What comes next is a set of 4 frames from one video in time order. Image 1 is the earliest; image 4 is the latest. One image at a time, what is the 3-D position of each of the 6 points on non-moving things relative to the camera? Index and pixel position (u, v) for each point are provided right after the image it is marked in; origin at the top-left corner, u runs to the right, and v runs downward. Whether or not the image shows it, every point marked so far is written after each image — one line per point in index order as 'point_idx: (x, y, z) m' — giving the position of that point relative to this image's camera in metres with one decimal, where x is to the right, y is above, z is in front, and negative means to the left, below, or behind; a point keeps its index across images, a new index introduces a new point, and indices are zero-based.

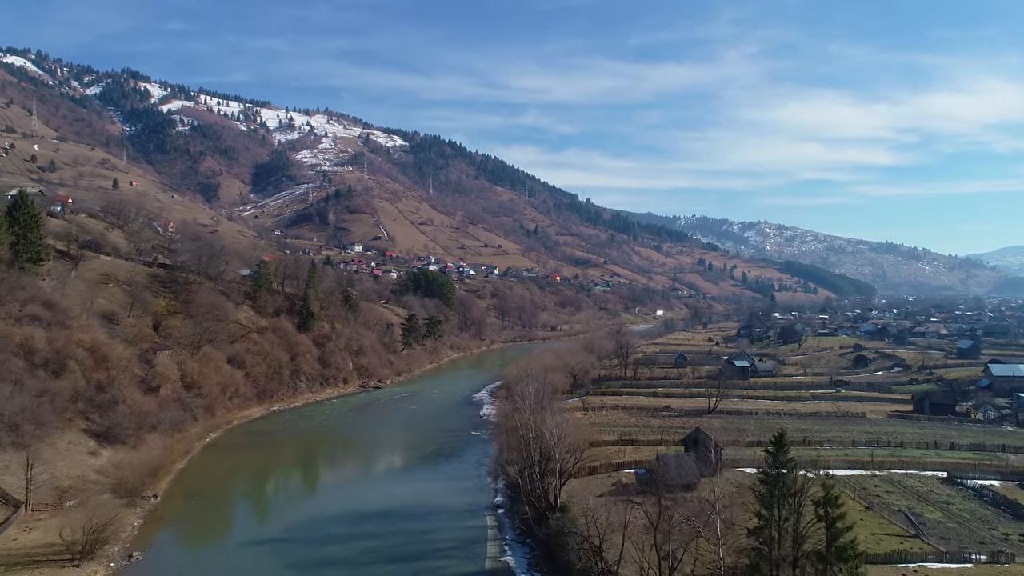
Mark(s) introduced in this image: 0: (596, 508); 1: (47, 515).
0: (+1.8, -4.6, +16.7) m
1: (-11.0, -5.4, +18.8) m
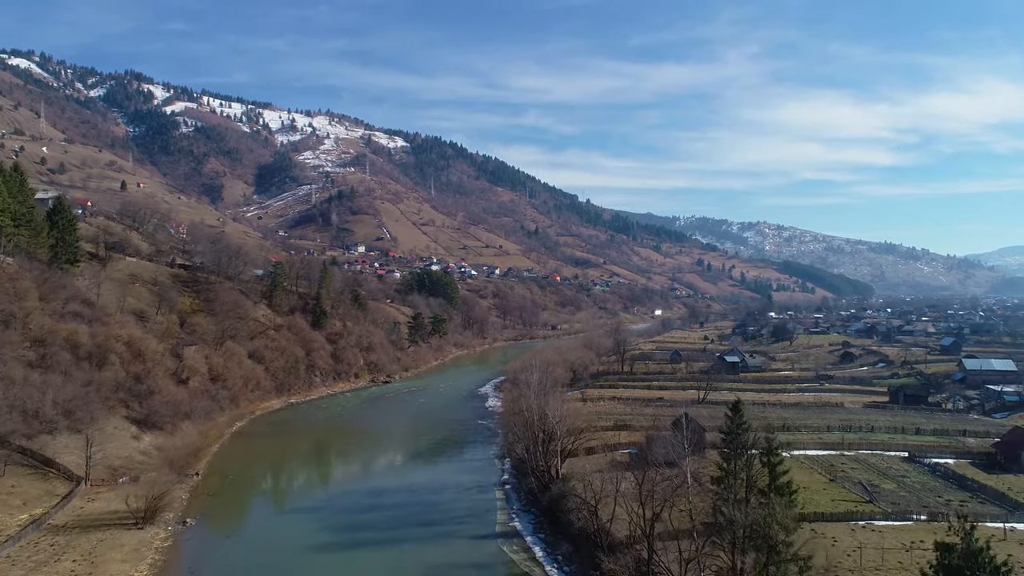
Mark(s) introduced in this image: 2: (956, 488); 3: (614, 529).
0: (+2.0, -4.6, +19.0) m
1: (-10.8, -5.4, +21.1) m
2: (+10.7, -4.7, +19.2) m
3: (+2.0, -4.9, +16.3) m
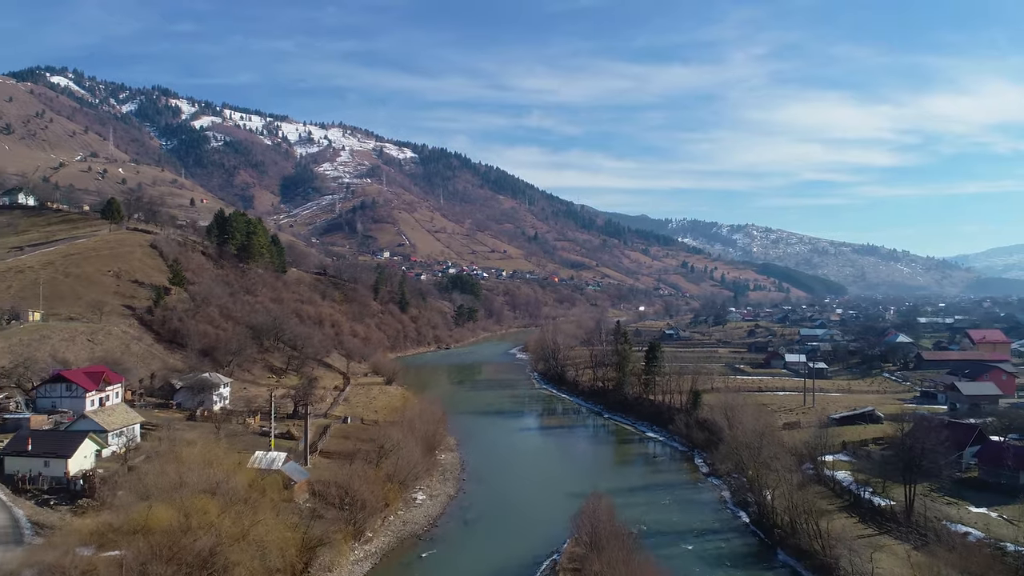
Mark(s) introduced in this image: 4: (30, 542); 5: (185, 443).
0: (+3.7, -4.5, +44.7) m
1: (-9.2, -5.3, +46.8) m
2: (+12.4, -4.6, +44.9) m
3: (+3.7, -4.8, +42.0) m
4: (-8.6, -4.5, +14.2) m
5: (-8.0, -3.8, +19.5) m
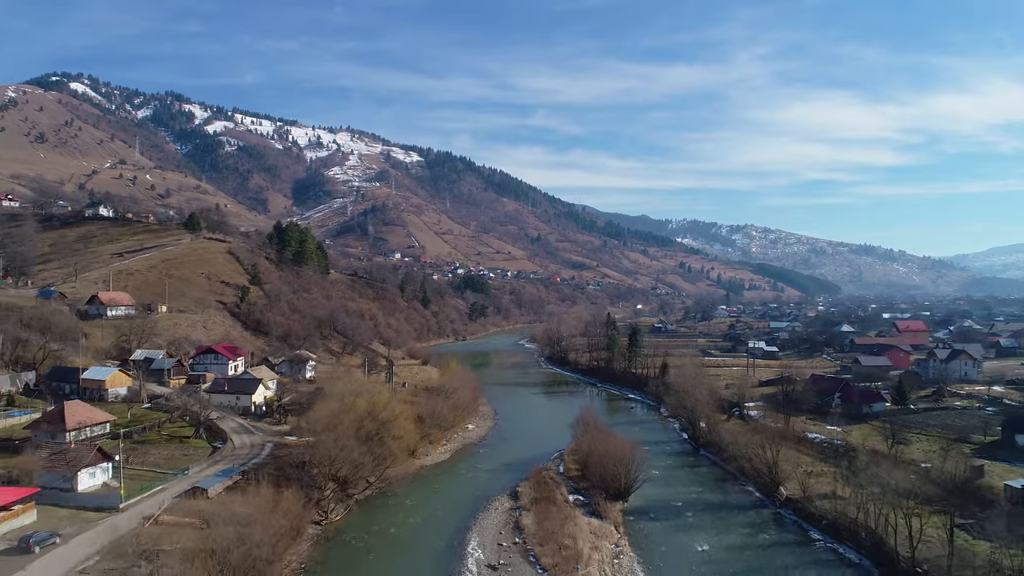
0: (+4.5, -4.4, +55.0) m
1: (-8.3, -5.2, +57.1) m
2: (+13.2, -4.5, +55.2) m
3: (+4.5, -4.8, +52.3) m
4: (-7.9, -4.5, +24.5) m
5: (-7.2, -3.8, +29.9) m
